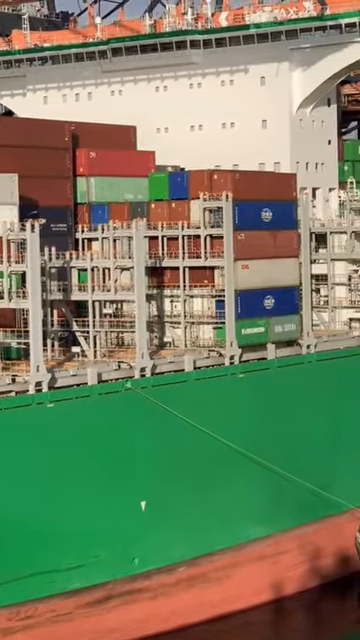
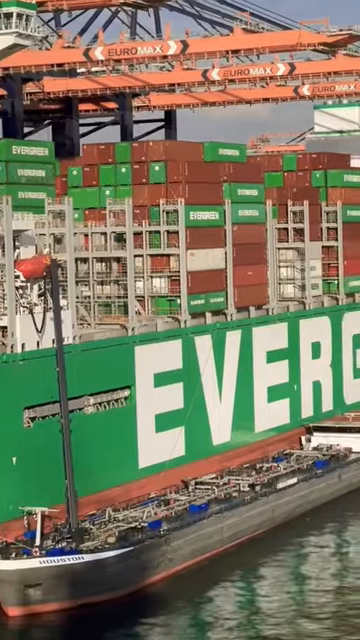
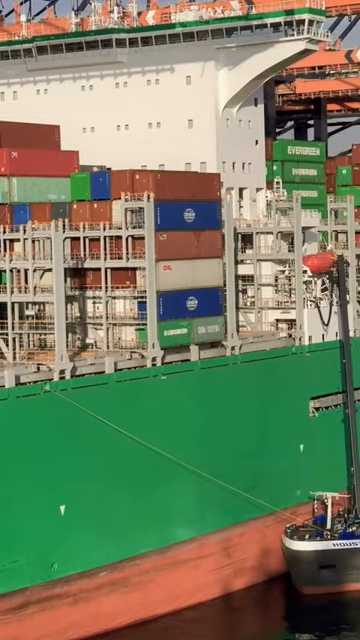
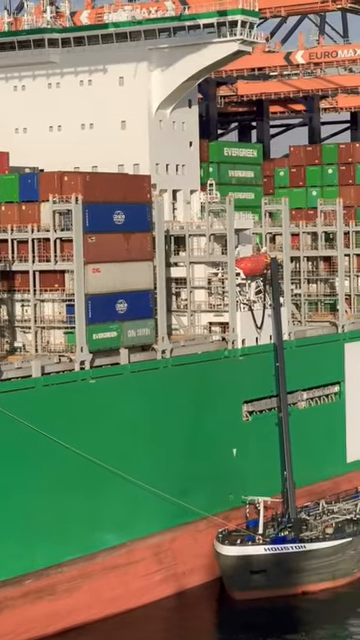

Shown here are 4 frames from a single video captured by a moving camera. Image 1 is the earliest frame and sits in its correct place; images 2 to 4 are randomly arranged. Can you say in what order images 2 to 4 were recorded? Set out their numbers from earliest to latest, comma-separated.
3, 4, 2
